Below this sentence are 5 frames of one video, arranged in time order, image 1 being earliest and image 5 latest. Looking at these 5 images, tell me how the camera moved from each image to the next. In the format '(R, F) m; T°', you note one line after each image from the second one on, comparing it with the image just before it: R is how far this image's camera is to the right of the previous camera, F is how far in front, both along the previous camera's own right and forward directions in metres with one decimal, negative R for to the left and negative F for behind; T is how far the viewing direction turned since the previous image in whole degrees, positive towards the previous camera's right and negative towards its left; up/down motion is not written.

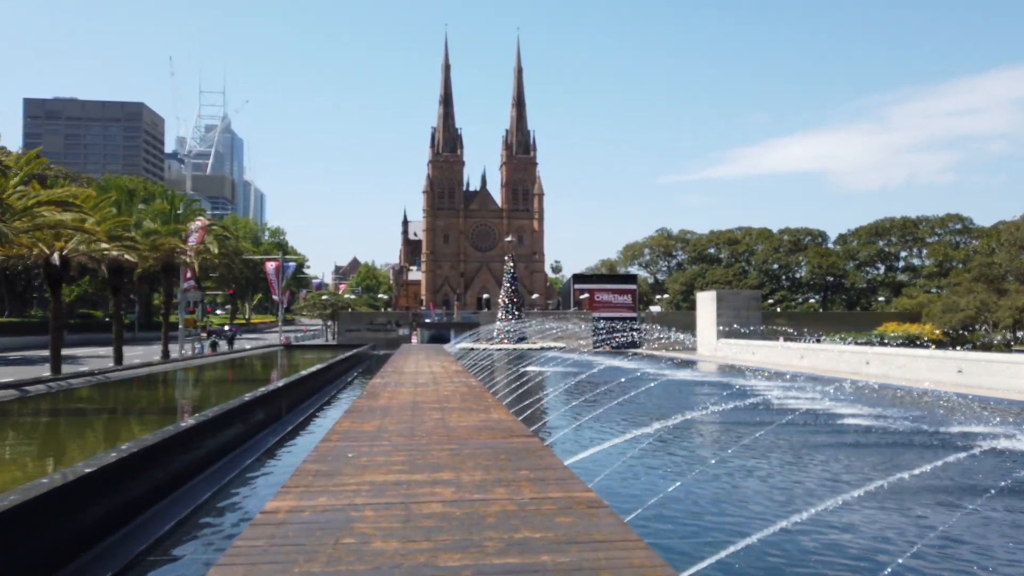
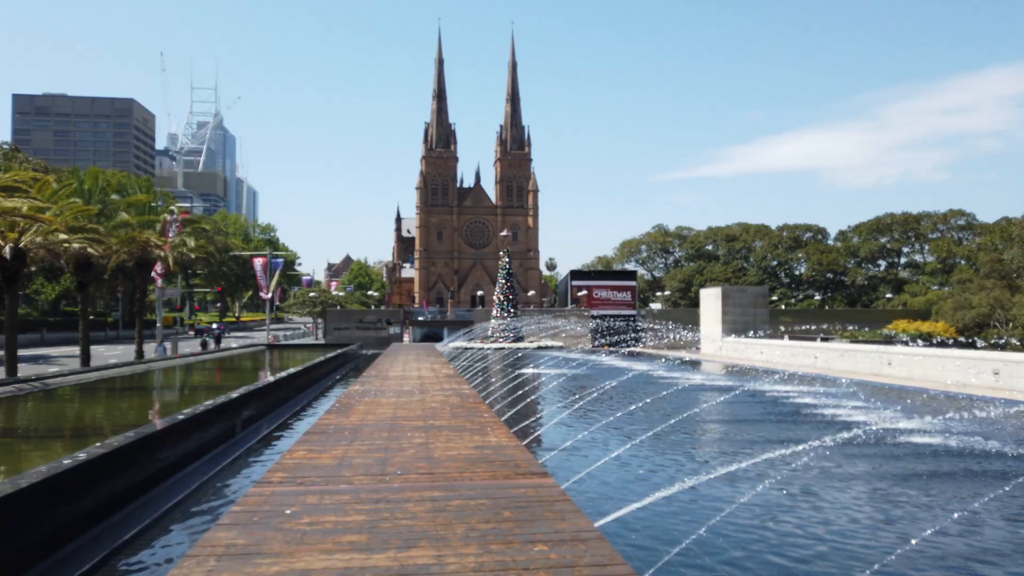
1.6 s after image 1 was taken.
(-0.1, +1.6) m; 0°
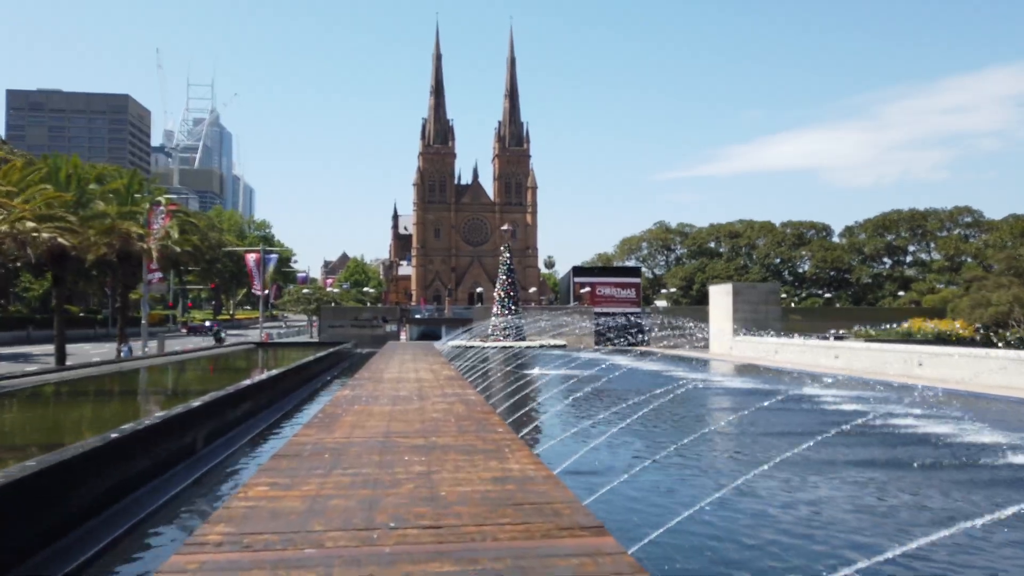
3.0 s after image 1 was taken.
(-0.2, +1.4) m; 0°
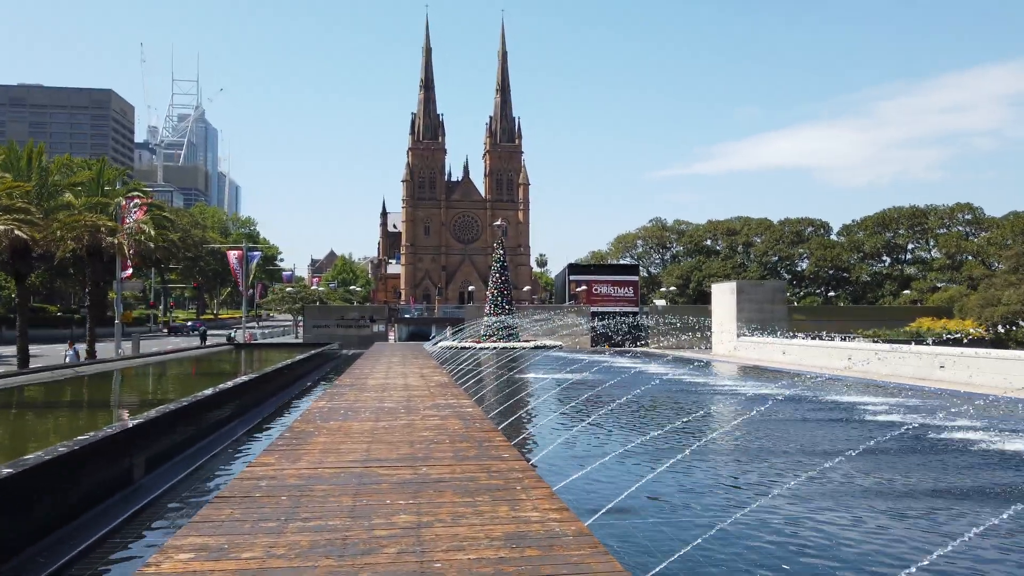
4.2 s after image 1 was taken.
(-0.2, +1.4) m; +1°
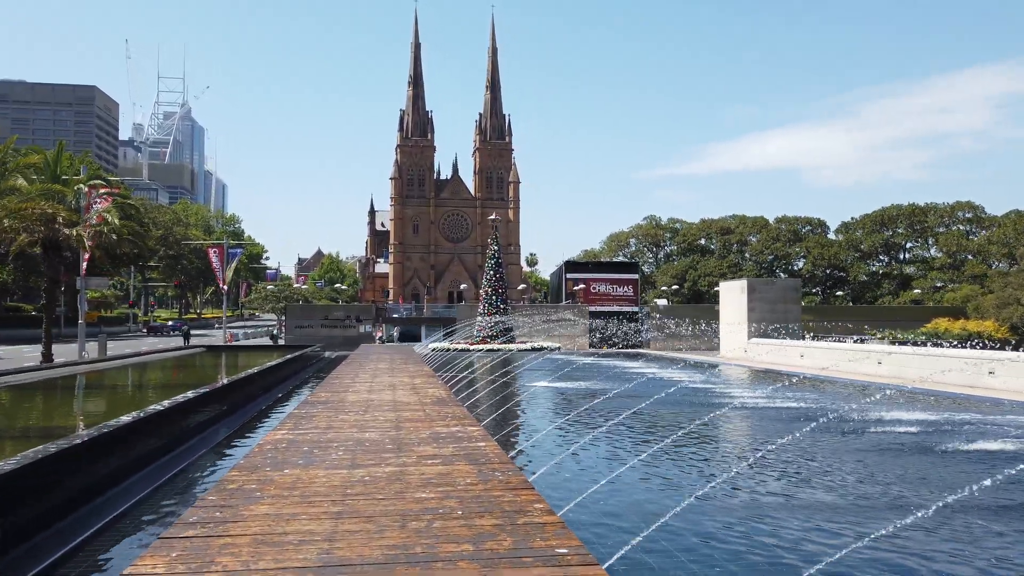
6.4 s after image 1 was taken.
(-0.3, +2.0) m; +1°
